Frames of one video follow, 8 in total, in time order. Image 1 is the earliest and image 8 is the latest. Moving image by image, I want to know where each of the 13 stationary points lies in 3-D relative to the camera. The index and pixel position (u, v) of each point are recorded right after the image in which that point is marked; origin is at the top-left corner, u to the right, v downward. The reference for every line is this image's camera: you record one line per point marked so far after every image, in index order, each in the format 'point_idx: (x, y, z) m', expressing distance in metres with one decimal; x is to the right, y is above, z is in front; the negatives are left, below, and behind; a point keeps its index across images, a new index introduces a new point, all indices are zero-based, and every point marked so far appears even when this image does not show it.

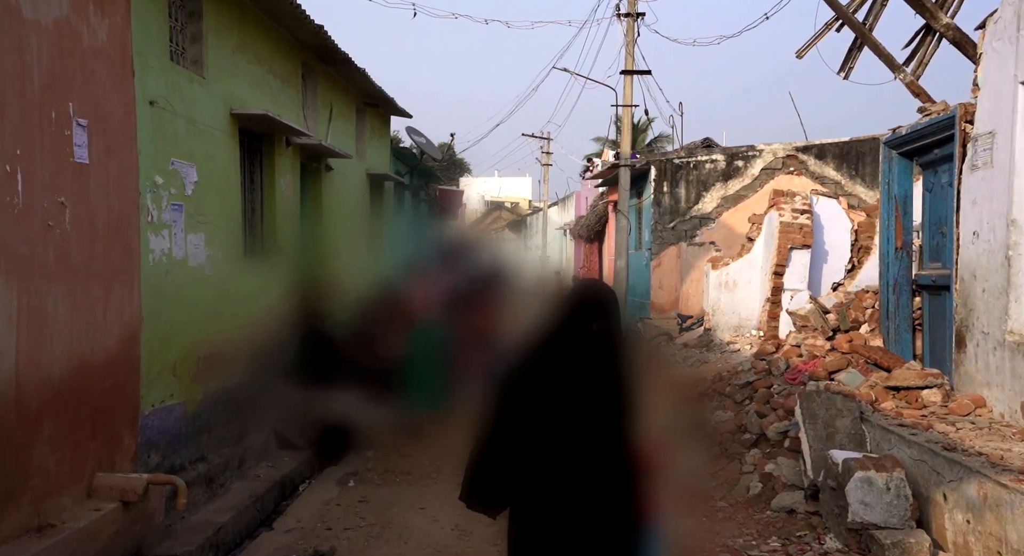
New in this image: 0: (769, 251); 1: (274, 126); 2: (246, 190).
0: (+3.1, +0.3, +12.7) m
1: (-2.2, +1.4, +9.7) m
2: (-2.4, +0.8, +9.8) m
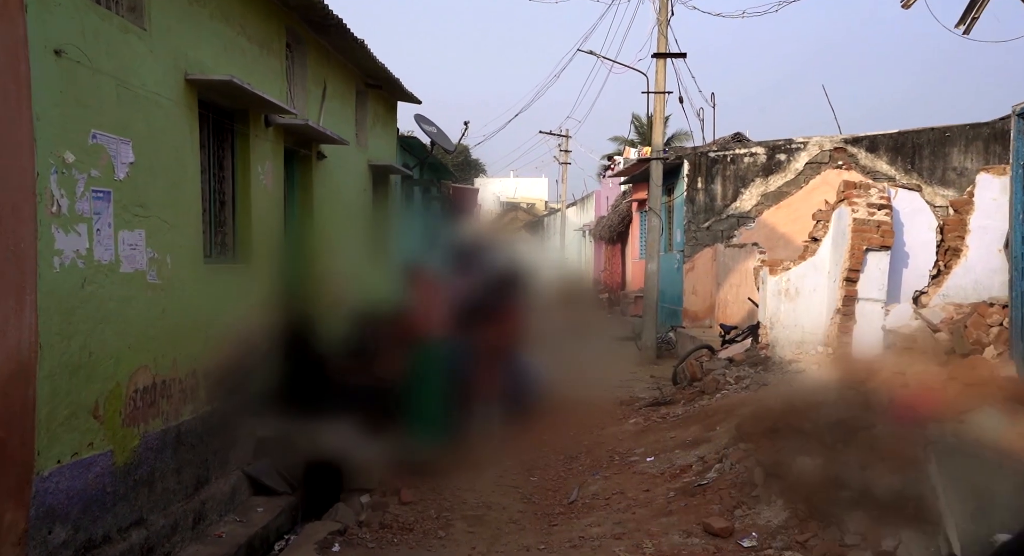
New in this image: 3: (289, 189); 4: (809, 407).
0: (+3.3, +0.2, +10.8) m
1: (-2.0, +1.3, +7.9) m
2: (-2.2, +0.7, +8.0) m
3: (-2.1, +0.8, +10.3) m
4: (+2.3, -1.0, +8.3) m
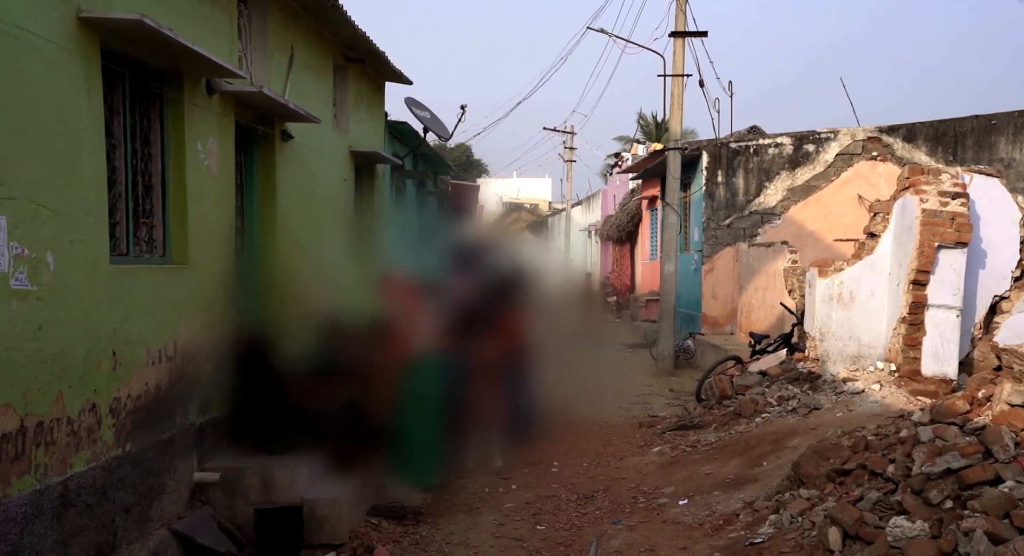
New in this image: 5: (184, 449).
0: (+3.3, +0.2, +9.1) m
1: (-2.0, +1.3, +6.2) m
2: (-2.2, +0.7, +6.3) m
3: (-2.1, +0.8, +8.6) m
4: (+2.3, -1.0, +6.6) m
5: (-2.0, -1.0, +6.6) m
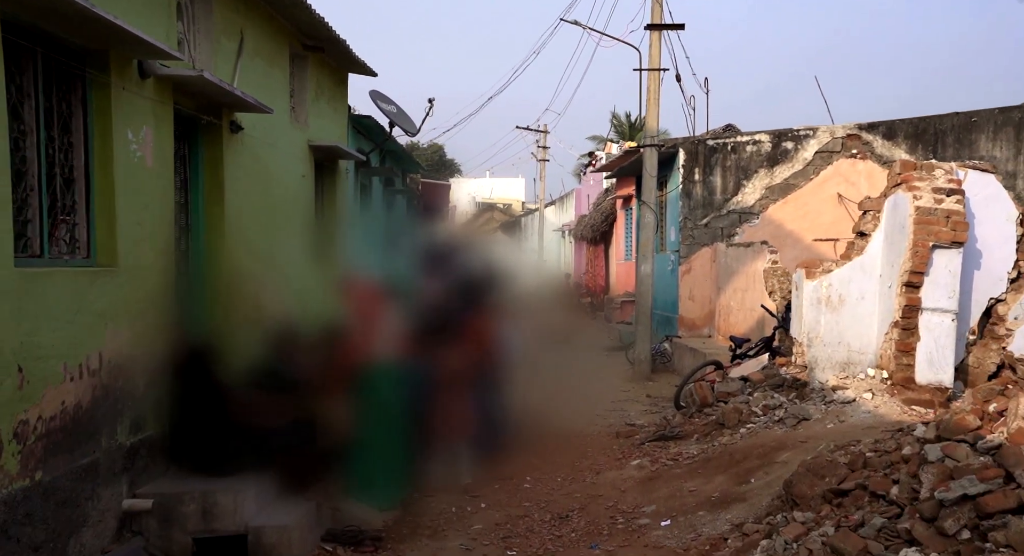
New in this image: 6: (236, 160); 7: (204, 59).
0: (+3.1, +0.2, +8.5) m
1: (-2.1, +1.3, +5.5) m
2: (-2.4, +0.7, +5.6) m
3: (-2.4, +0.8, +8.0) m
4: (+2.1, -1.0, +6.0) m
5: (-2.2, -1.0, +5.9) m
6: (-2.1, +0.9, +8.4) m
7: (-2.2, +1.6, +7.7) m
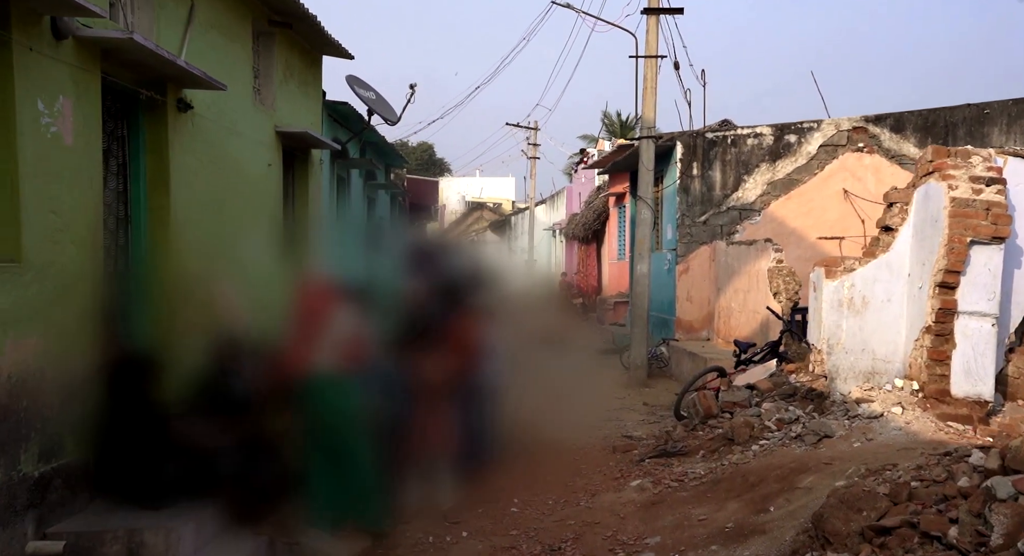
0: (+3.0, +0.2, +7.6) m
1: (-2.2, +1.3, +4.6) m
2: (-2.5, +0.7, +4.6) m
3: (-2.4, +0.8, +7.0) m
4: (+2.1, -1.0, +5.1) m
5: (-2.3, -1.0, +4.9) m
6: (-2.2, +0.9, +7.5) m
7: (-2.3, +1.6, +6.8) m
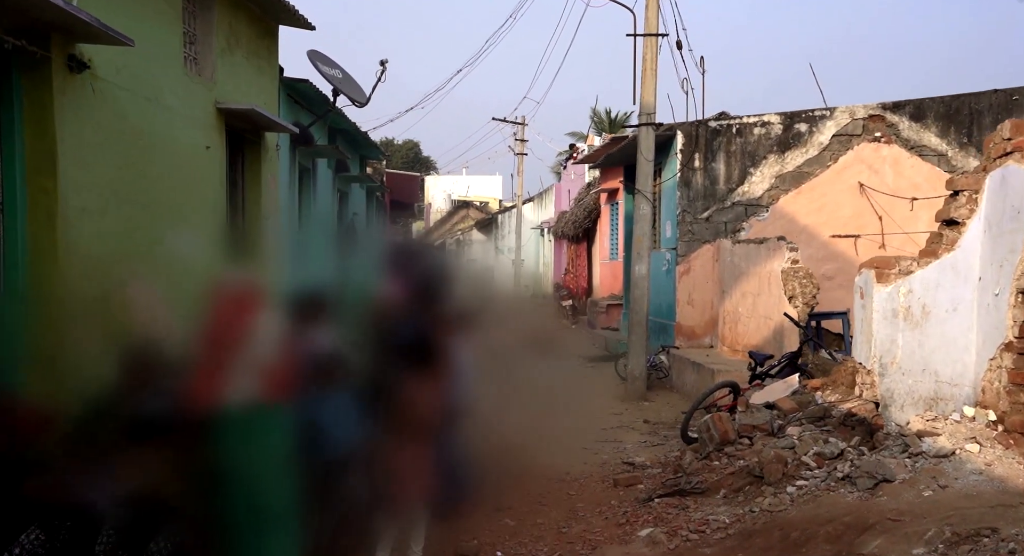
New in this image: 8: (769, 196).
0: (+2.9, +0.2, +6.2) m
1: (-2.3, +1.3, +3.0) m
2: (-2.5, +0.7, +3.1) m
3: (-2.5, +0.8, +5.5) m
4: (+2.0, -1.1, +3.6) m
5: (-2.3, -1.1, +3.4) m
6: (-2.3, +0.9, +6.0) m
7: (-2.4, +1.6, +5.3) m
8: (+3.6, +1.1, +14.9) m
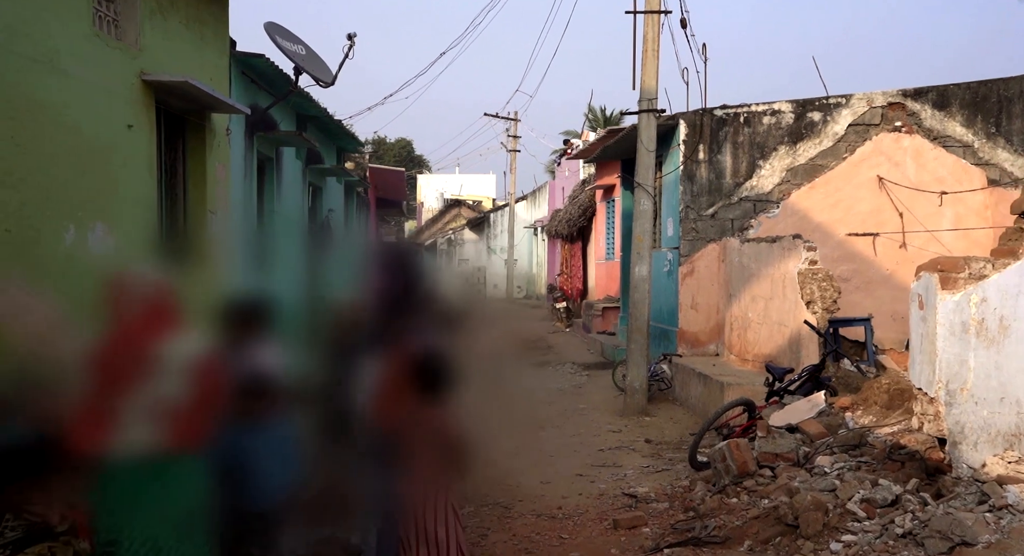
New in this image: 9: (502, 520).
0: (+2.7, +0.1, +4.9) m
1: (-2.4, +1.2, +1.7) m
2: (-2.6, +0.6, +1.8) m
3: (-2.7, +0.7, +4.2) m
4: (+1.9, -1.1, +2.3) m
5: (-2.4, -1.1, +2.1) m
6: (-2.5, +0.9, +4.7) m
7: (-2.5, +1.5, +3.9) m
8: (+3.4, +1.1, +13.6) m
9: (-0.1, -1.6, +7.4) m
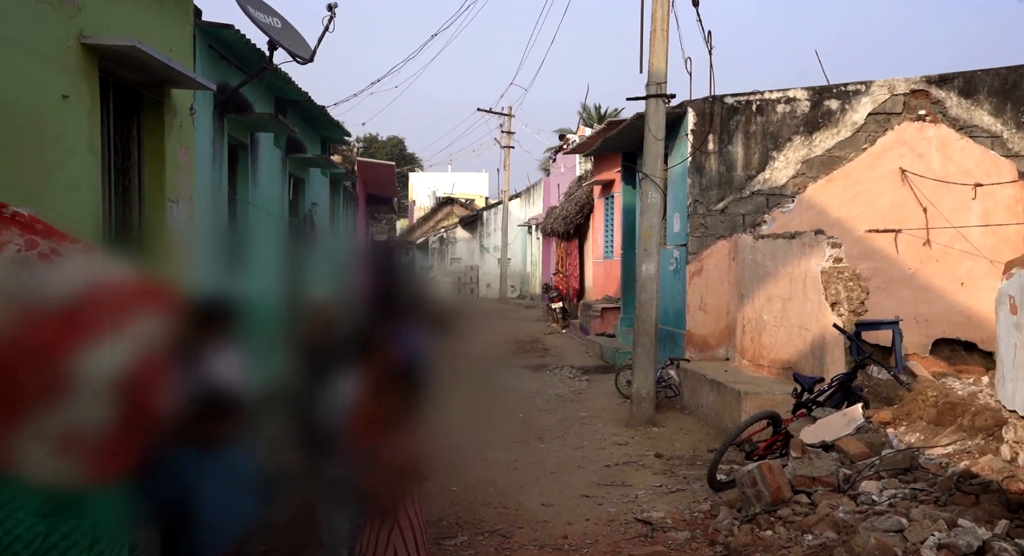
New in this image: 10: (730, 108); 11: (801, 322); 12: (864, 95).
0: (+2.8, +0.1, +3.9) m
1: (-2.3, +1.2, +0.7) m
2: (-2.6, +0.7, +0.8) m
3: (-2.6, +0.8, +3.2) m
4: (+1.9, -1.1, +1.4) m
5: (-2.4, -1.1, +1.1) m
6: (-2.4, +0.9, +3.7) m
7: (-2.4, +1.6, +2.9) m
8: (+3.4, +1.1, +12.7) m
9: (-0.1, -1.6, +6.4) m
10: (+2.6, +2.1, +12.9) m
11: (+2.9, -0.4, +10.9) m
12: (+4.2, +2.2, +12.4) m
